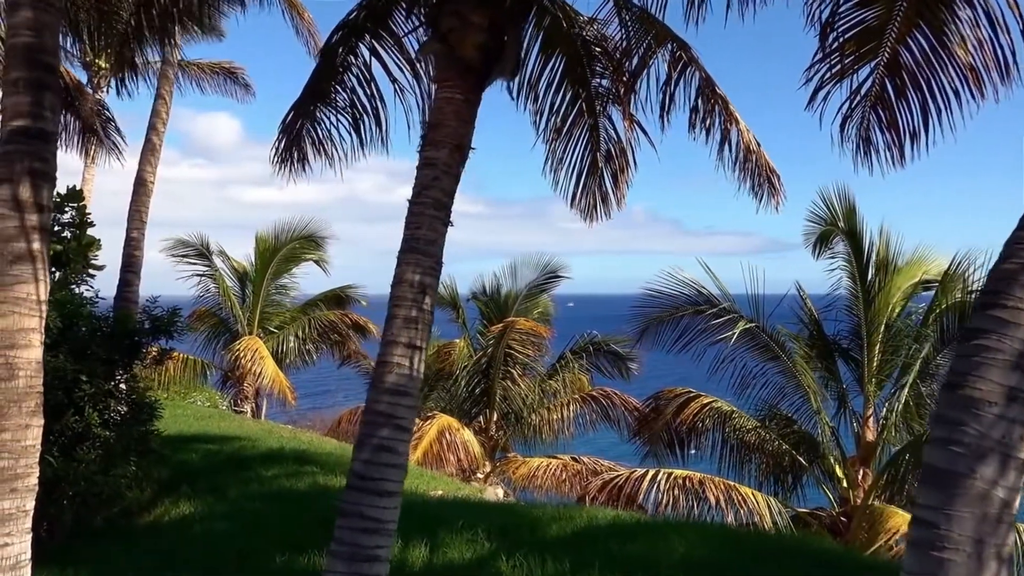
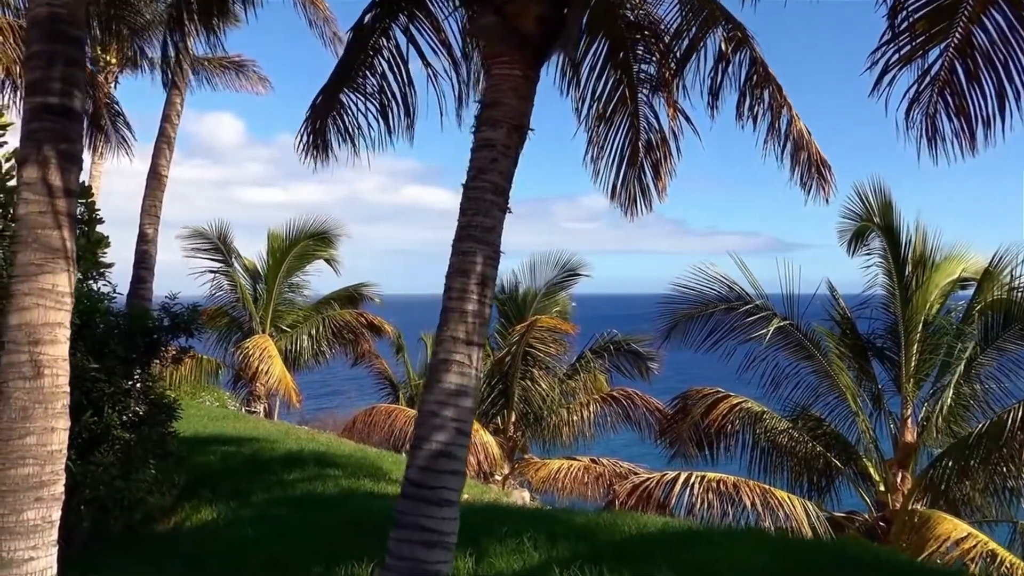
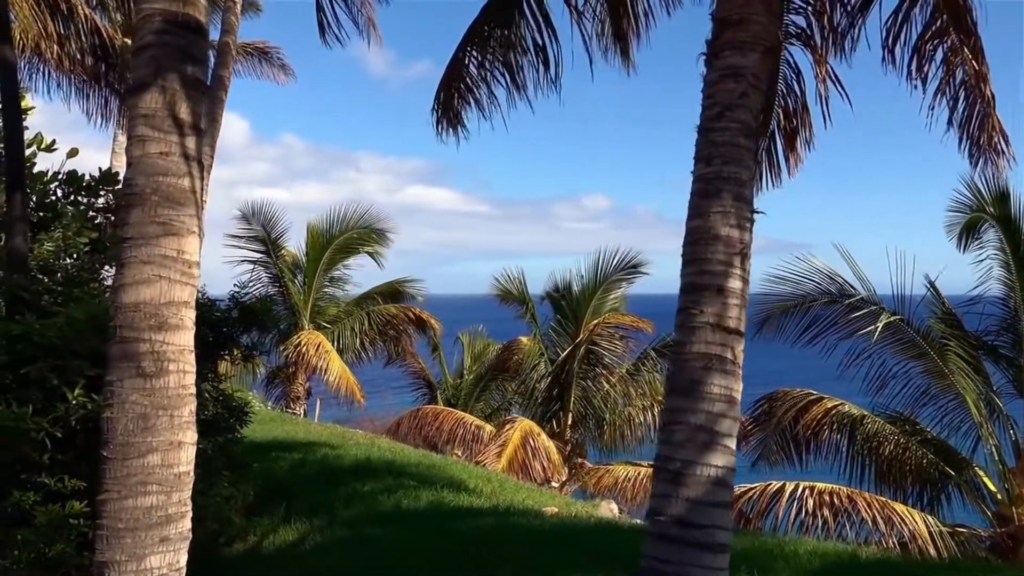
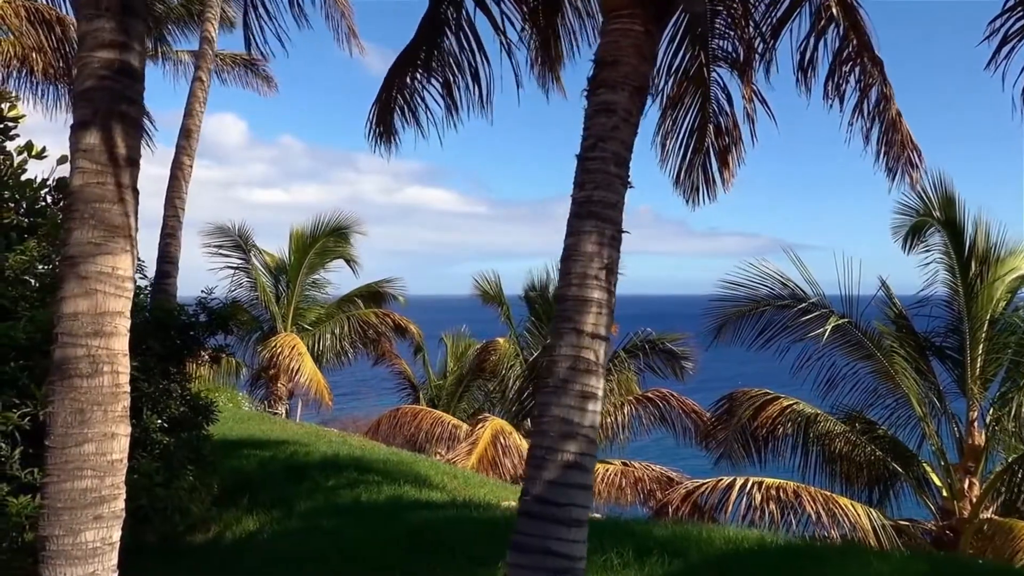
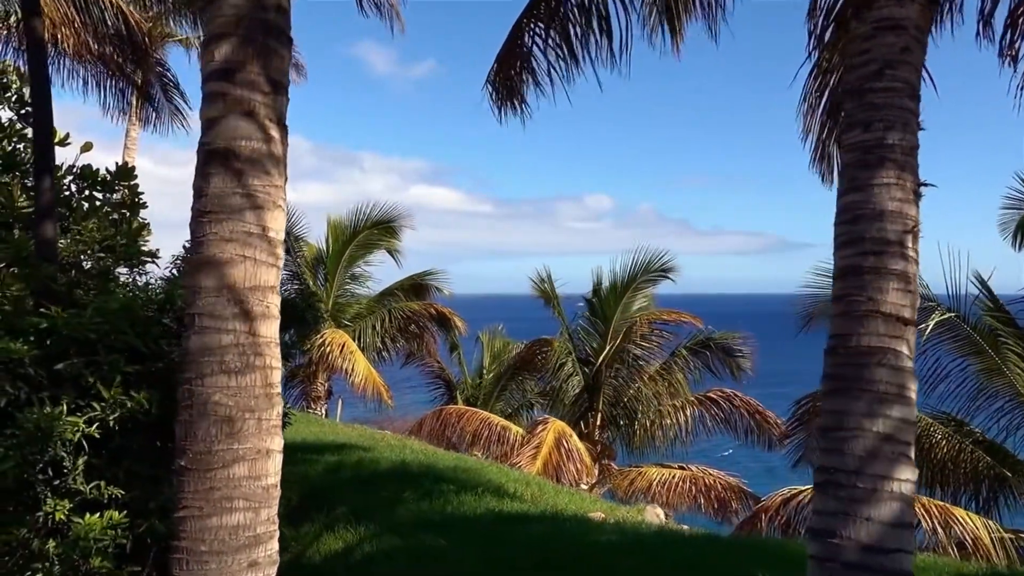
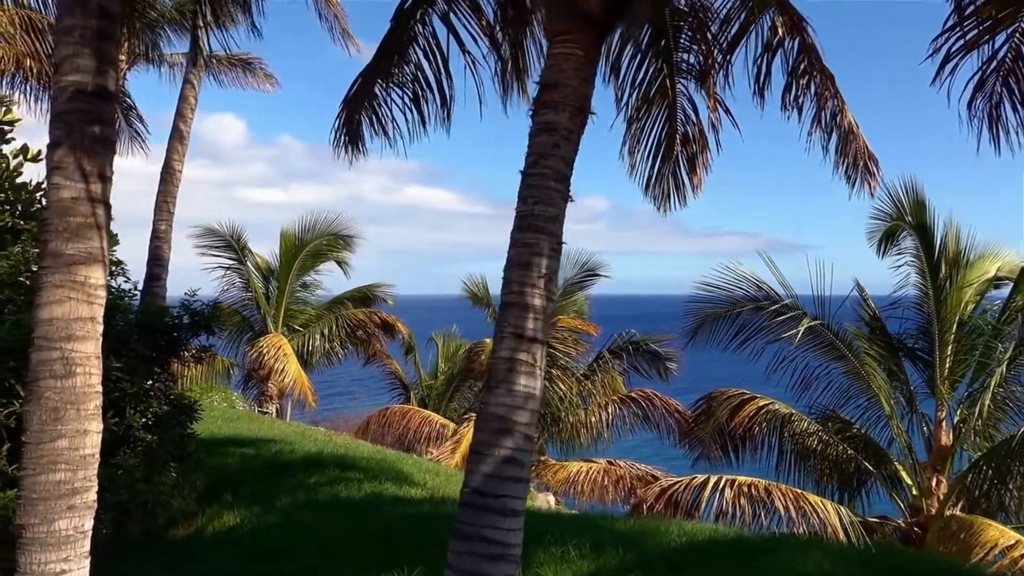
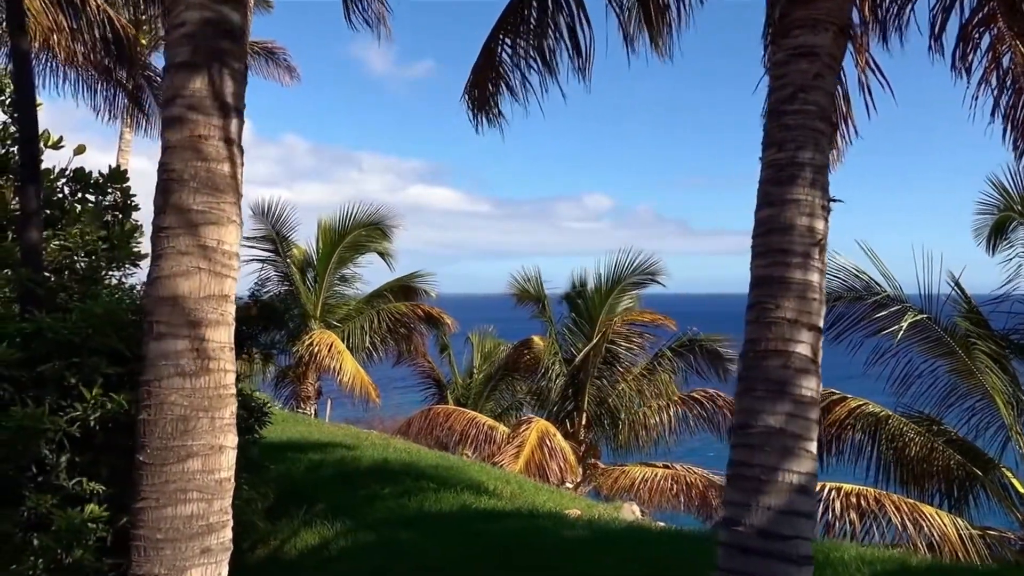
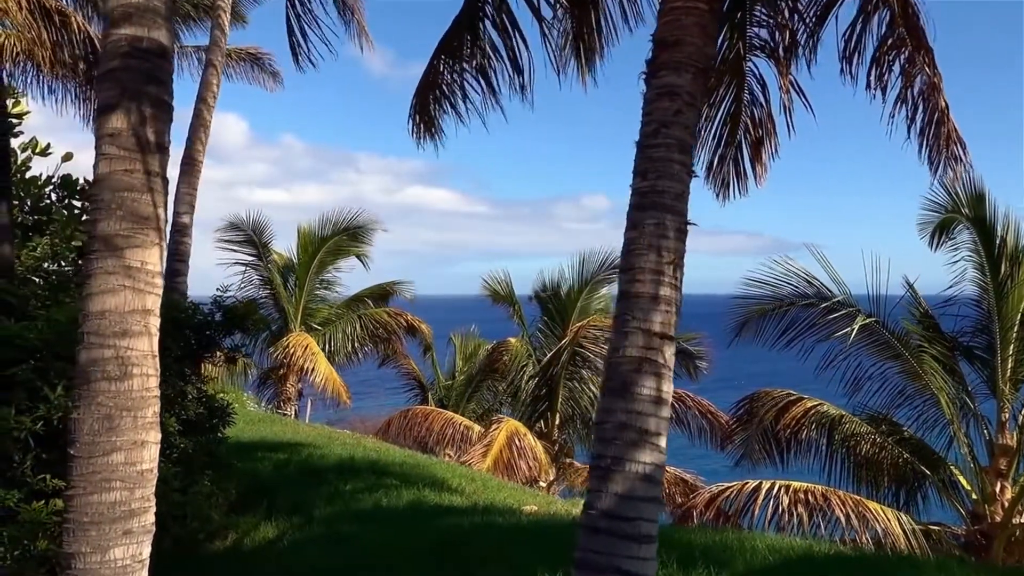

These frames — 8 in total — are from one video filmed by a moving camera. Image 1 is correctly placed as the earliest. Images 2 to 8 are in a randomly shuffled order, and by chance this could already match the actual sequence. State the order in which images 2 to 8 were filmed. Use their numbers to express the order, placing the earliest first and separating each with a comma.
2, 6, 4, 8, 3, 7, 5
